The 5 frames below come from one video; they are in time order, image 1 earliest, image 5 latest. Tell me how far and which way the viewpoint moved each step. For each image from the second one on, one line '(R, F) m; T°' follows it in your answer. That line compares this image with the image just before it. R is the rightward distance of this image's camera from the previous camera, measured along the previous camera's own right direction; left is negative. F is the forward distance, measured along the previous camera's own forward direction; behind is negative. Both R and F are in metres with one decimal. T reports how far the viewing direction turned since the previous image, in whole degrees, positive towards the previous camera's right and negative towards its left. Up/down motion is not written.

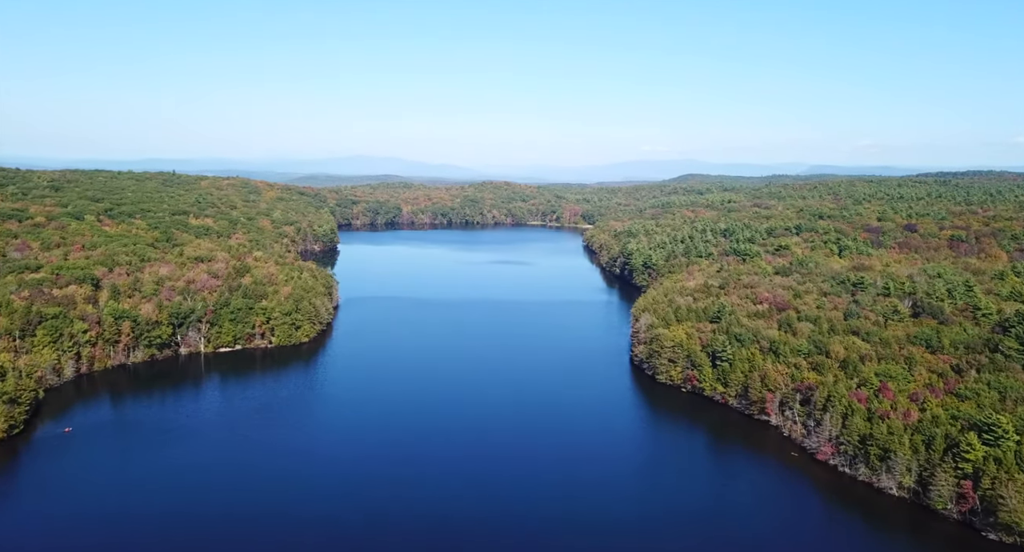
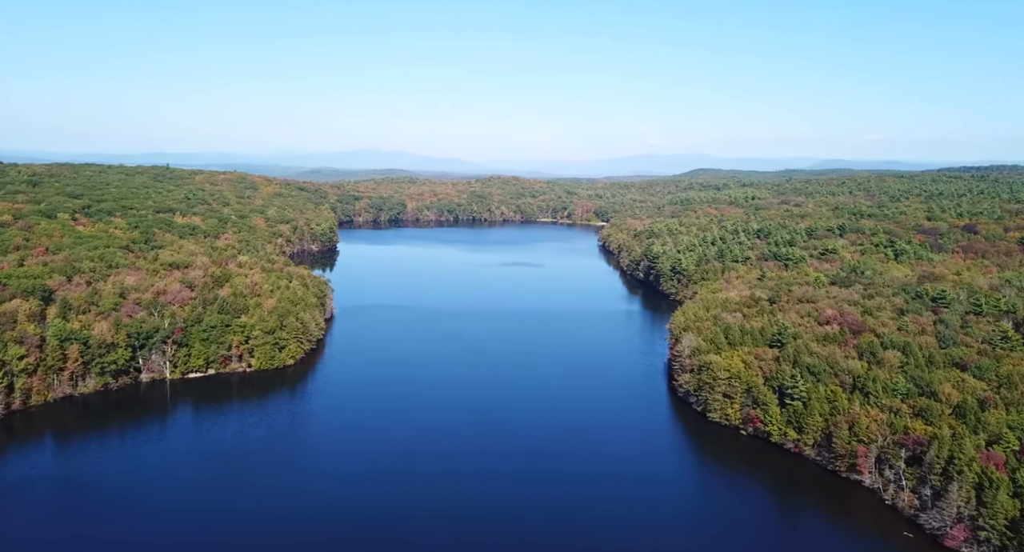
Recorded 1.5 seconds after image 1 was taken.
(-0.8, +7.8) m; 0°
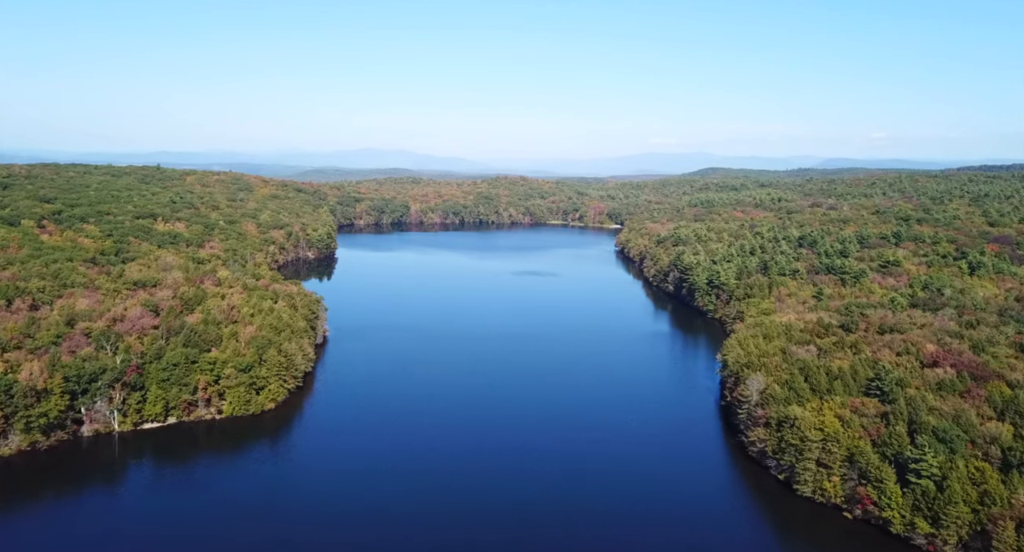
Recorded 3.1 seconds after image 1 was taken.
(-1.1, +8.2) m; 0°
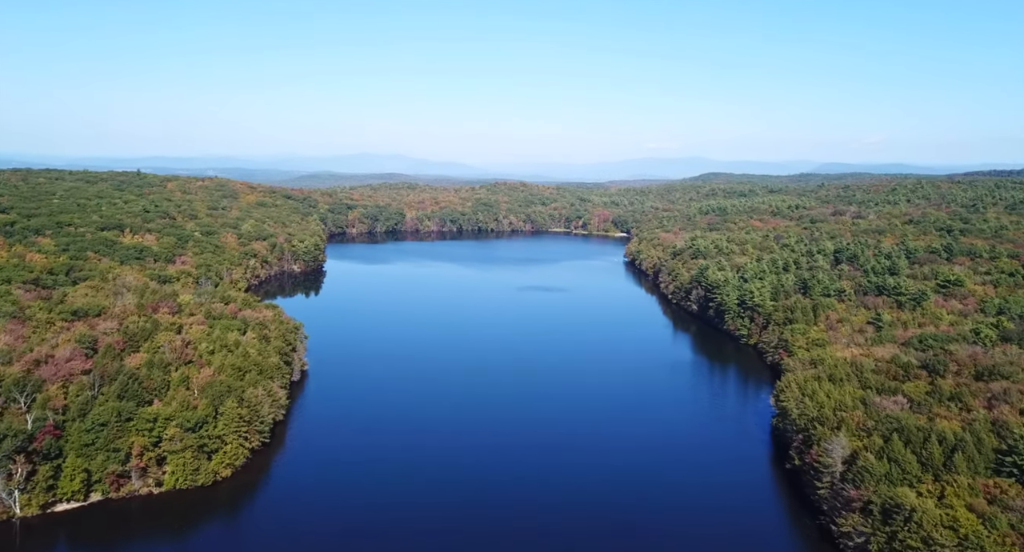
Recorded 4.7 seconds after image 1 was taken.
(-0.8, +7.7) m; 0°
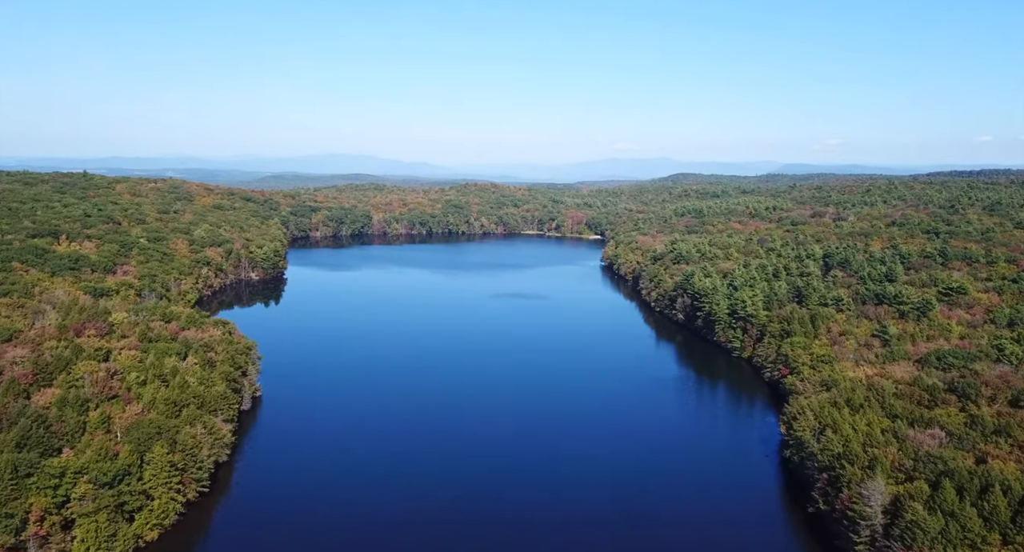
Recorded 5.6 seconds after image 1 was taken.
(-0.4, +4.6) m; +2°
